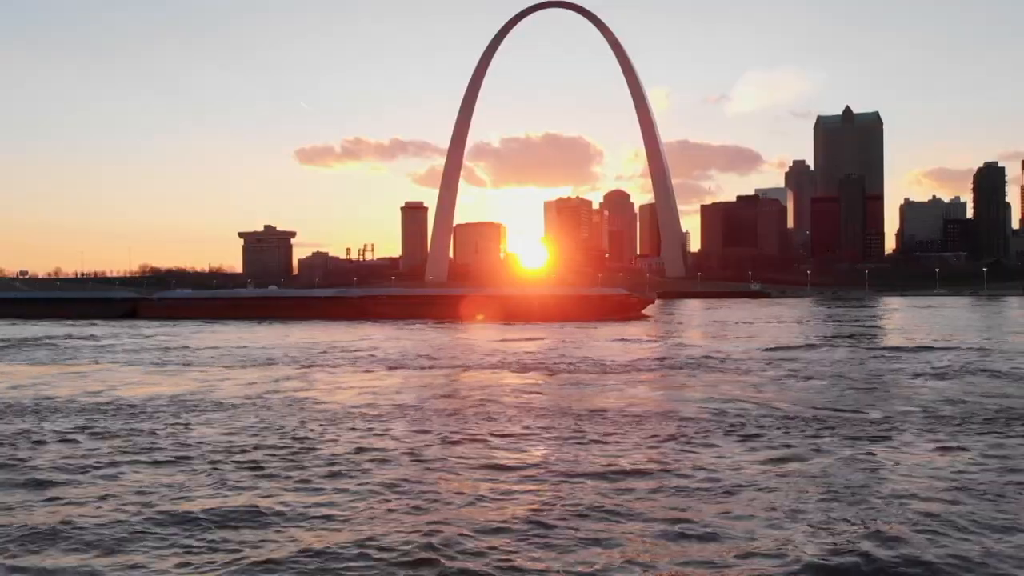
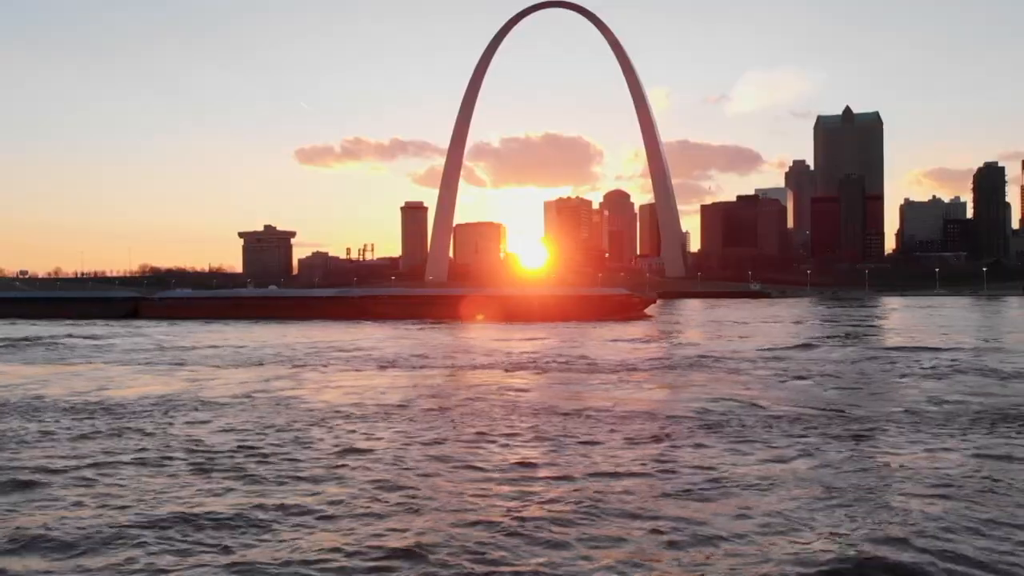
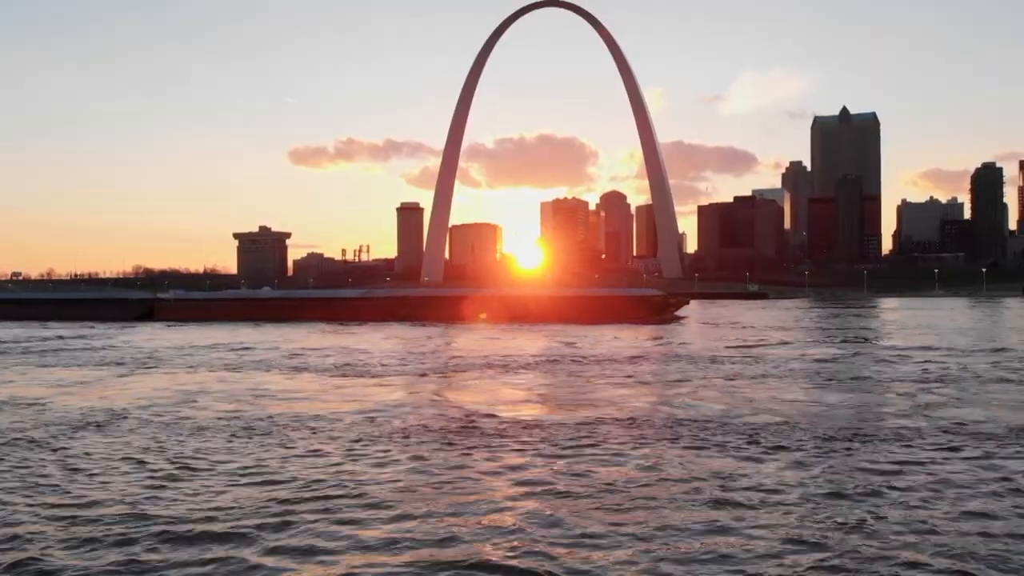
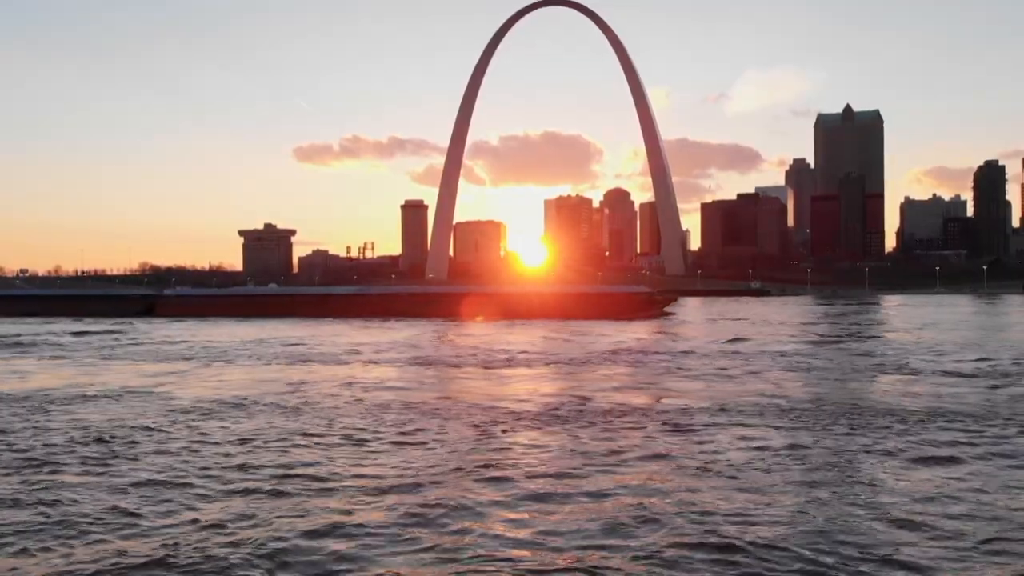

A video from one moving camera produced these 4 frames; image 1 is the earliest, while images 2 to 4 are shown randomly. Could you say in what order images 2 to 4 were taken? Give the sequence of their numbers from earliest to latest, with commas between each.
2, 4, 3
